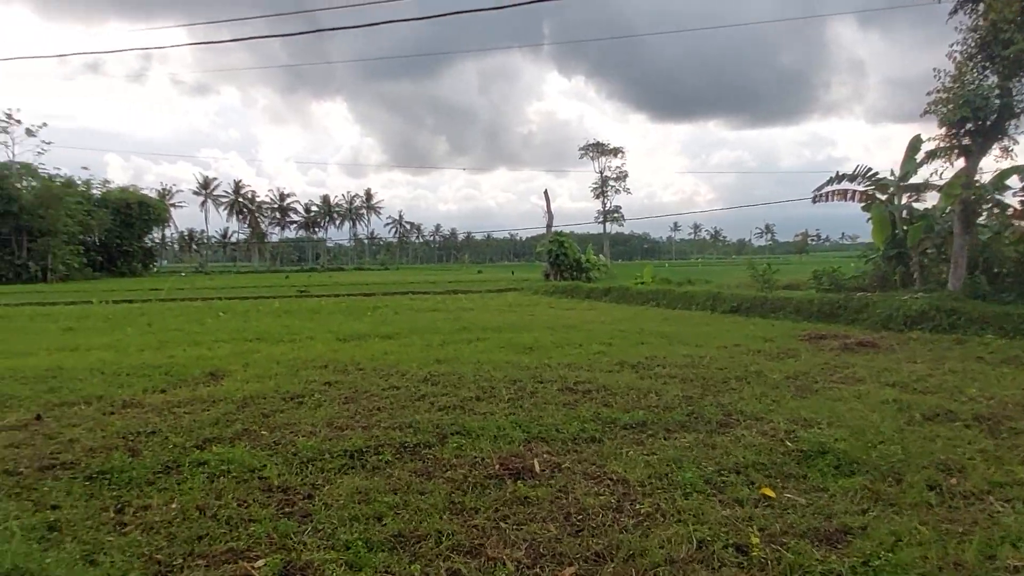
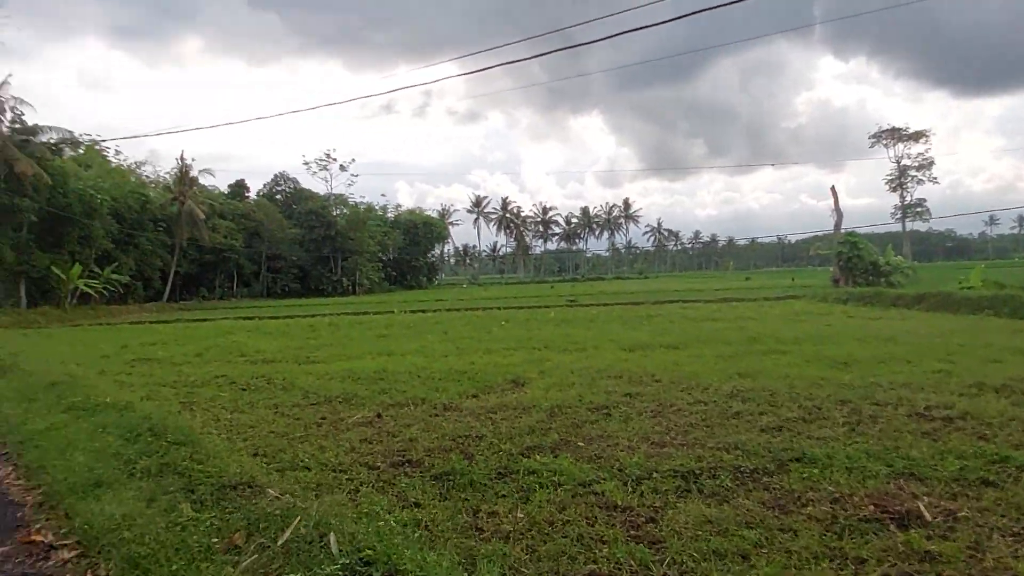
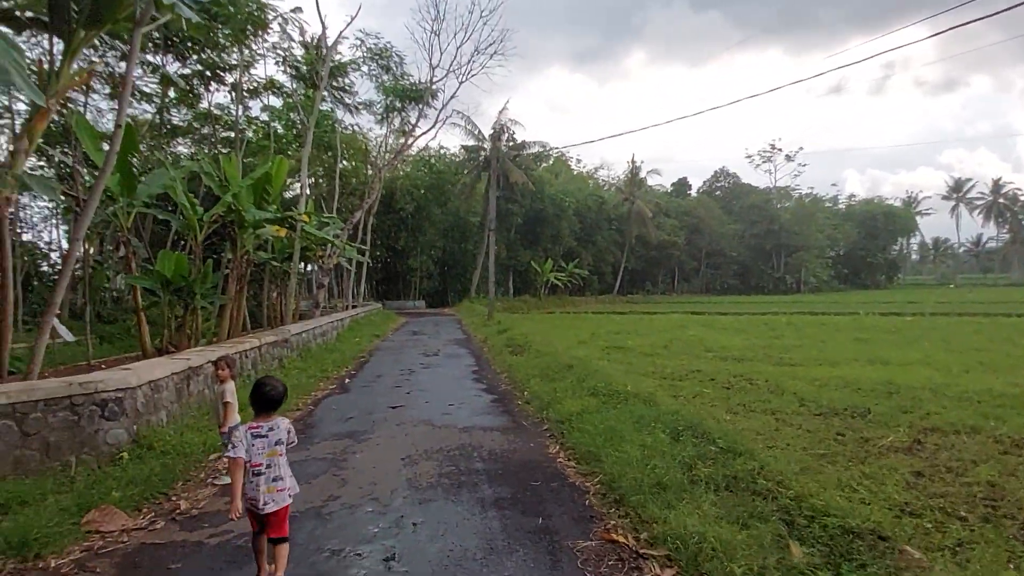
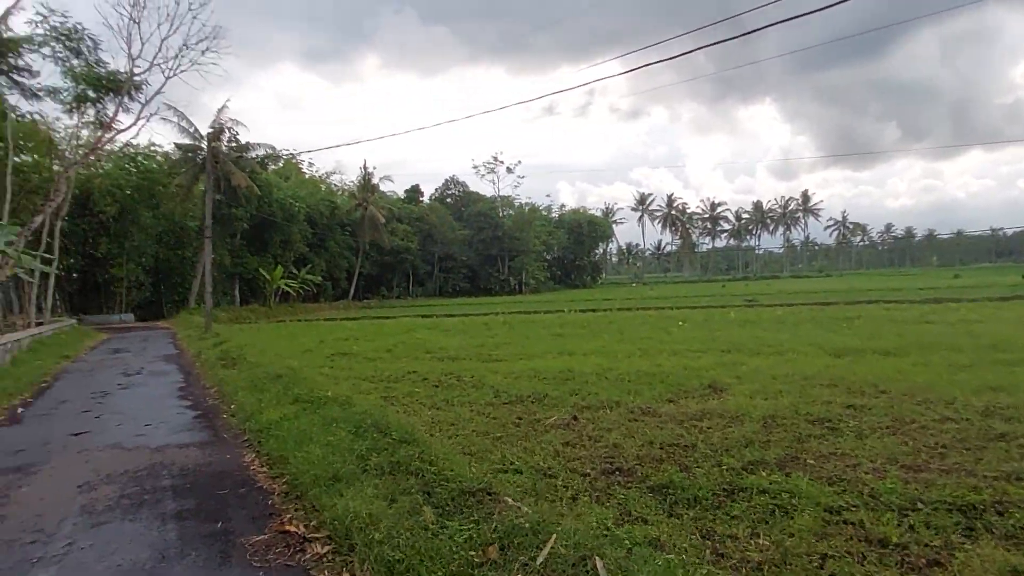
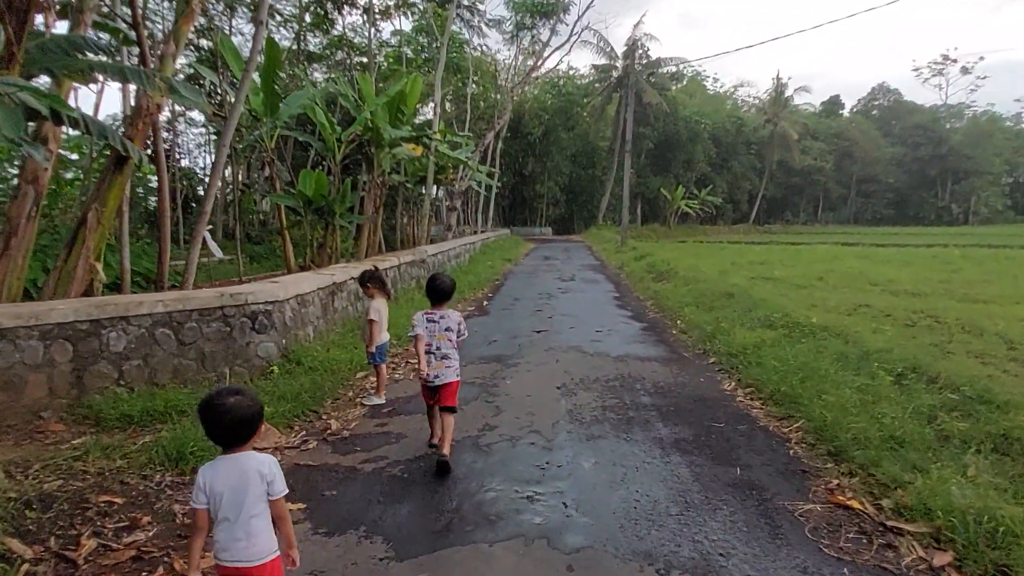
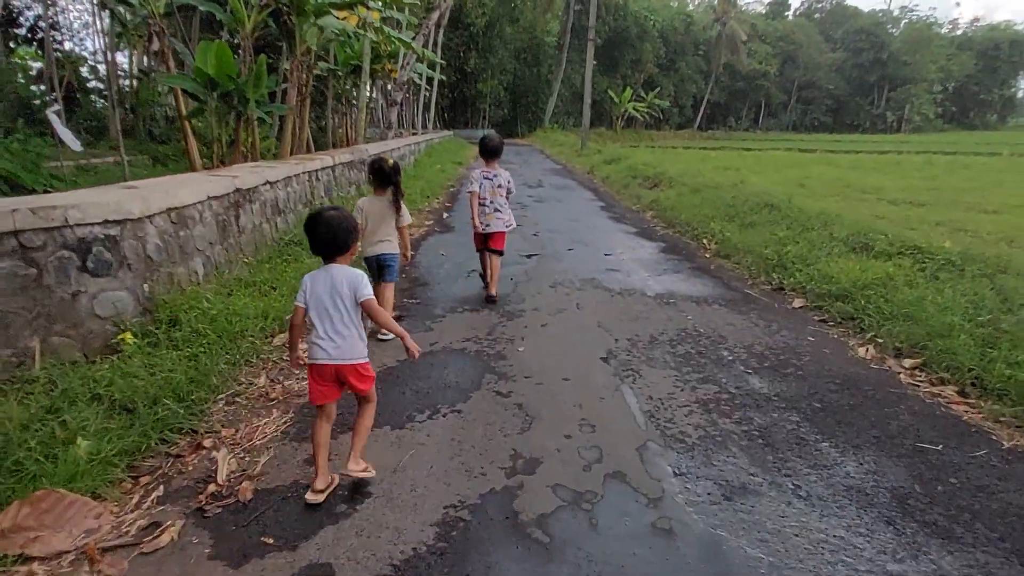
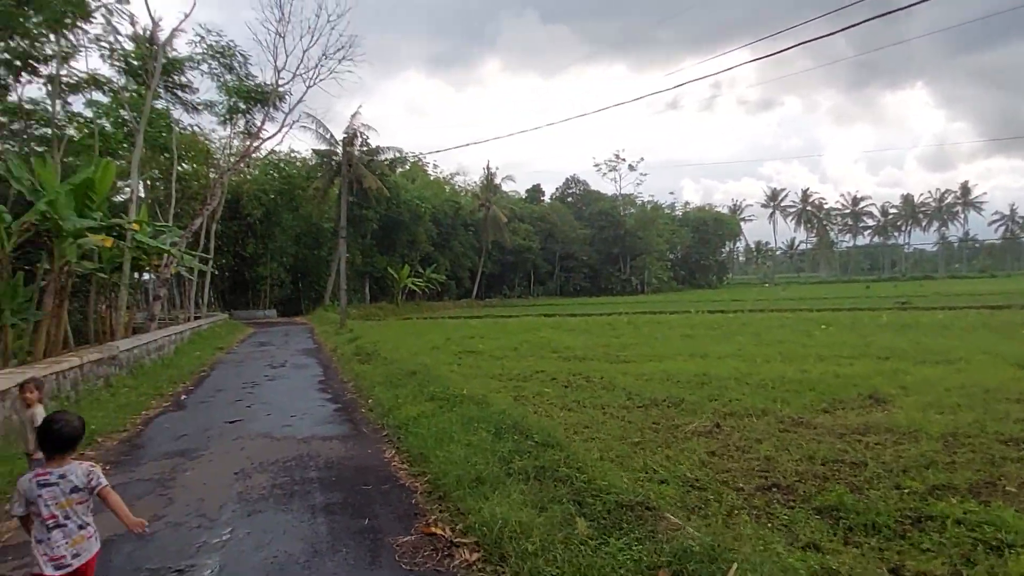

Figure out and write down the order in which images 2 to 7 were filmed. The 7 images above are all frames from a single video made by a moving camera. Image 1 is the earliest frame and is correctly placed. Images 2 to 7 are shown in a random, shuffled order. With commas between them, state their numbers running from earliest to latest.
2, 4, 7, 3, 5, 6
